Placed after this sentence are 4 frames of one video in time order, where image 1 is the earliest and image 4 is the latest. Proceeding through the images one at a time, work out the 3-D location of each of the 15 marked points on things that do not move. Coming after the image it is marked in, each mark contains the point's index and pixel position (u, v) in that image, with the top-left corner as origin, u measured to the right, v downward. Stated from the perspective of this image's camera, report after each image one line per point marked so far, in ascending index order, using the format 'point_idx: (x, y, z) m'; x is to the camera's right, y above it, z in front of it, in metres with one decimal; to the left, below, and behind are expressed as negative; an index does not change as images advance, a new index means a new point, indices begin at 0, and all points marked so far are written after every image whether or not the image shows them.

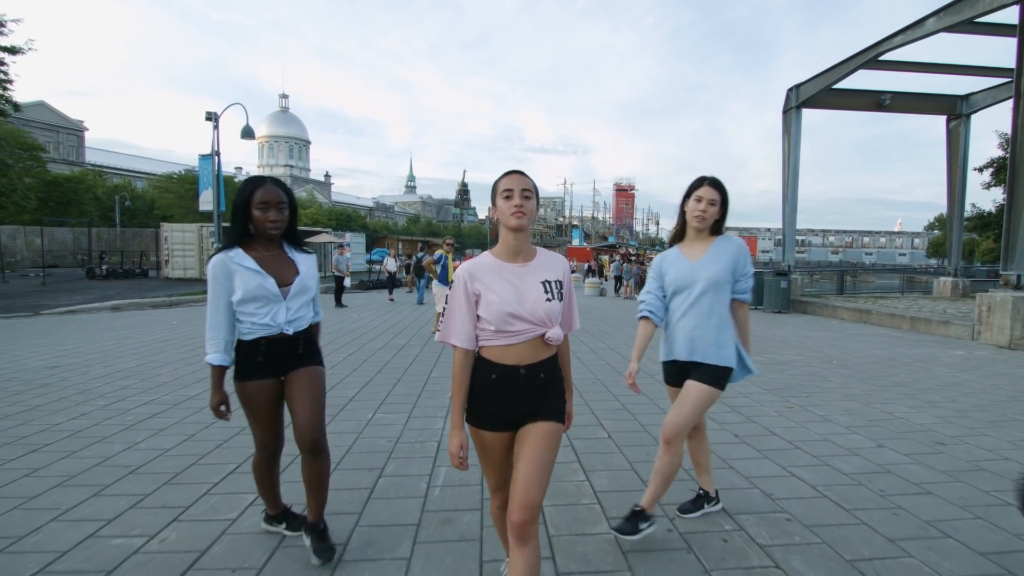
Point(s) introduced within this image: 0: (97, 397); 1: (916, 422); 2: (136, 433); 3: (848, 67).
0: (-4.4, -1.2, +6.3) m
1: (+3.5, -1.2, +5.2) m
2: (-3.1, -1.2, +4.9) m
3: (+8.6, +5.7, +15.2) m
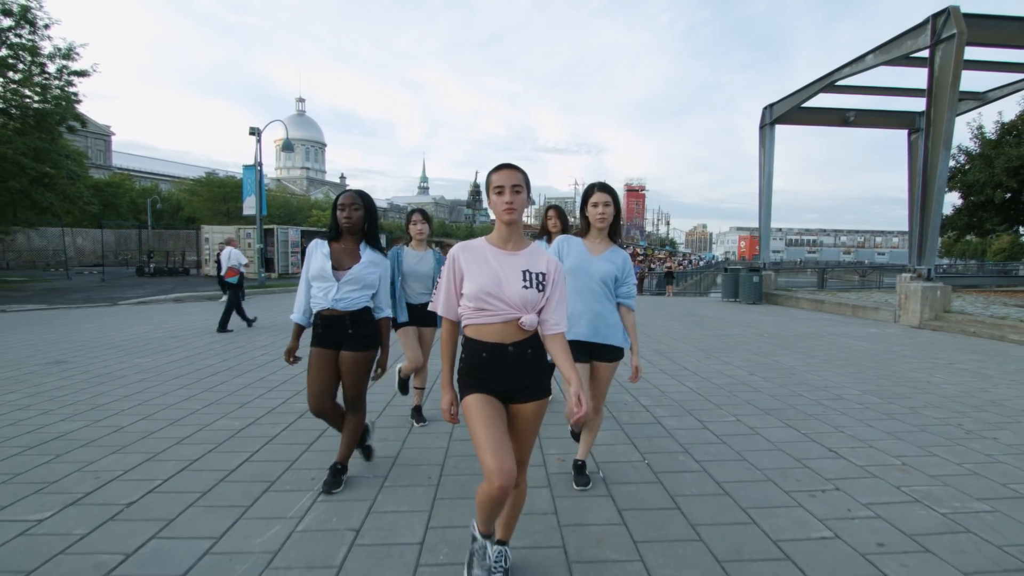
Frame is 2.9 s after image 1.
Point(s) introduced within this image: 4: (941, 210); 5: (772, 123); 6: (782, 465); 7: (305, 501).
0: (-4.3, -1.0, +9.0) m
1: (+3.6, -1.0, +7.7) m
2: (-3.1, -1.0, +7.5) m
3: (+8.8, +5.9, +17.6) m
4: (+8.9, +1.6, +12.4) m
5: (+8.6, +5.5, +19.7) m
6: (+1.8, -1.2, +3.9) m
7: (-1.2, -1.2, +3.4) m
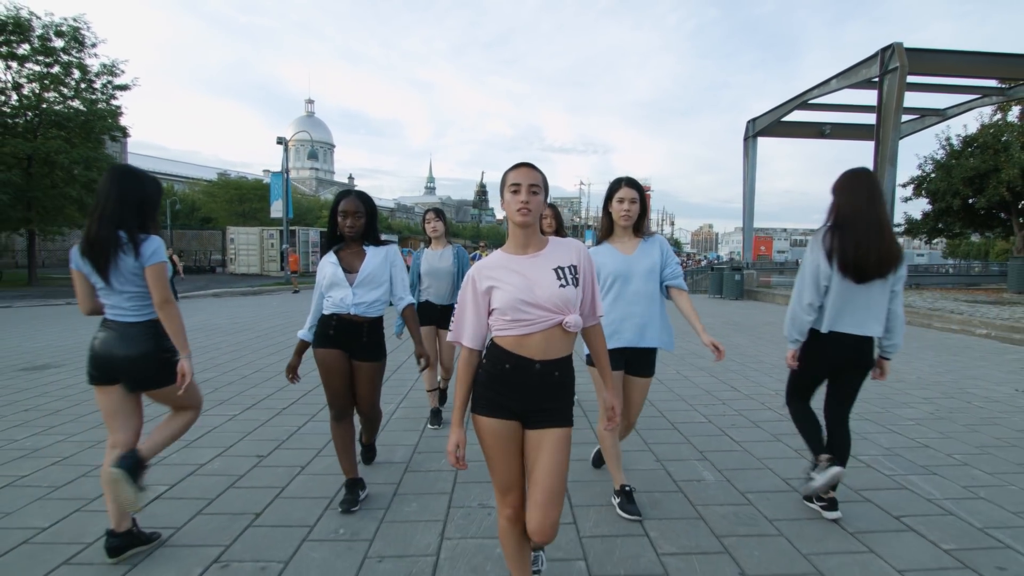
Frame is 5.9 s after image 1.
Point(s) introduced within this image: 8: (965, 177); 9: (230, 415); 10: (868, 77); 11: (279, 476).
0: (-4.2, -0.8, +11.1) m
1: (+3.7, -0.9, +9.8) m
2: (-3.0, -0.9, +9.6) m
3: (+9.1, +5.9, +19.6) m
4: (+9.1, +1.7, +14.4) m
5: (+8.8, +5.6, +21.7) m
6: (+1.8, -1.1, +6.0) m
7: (-1.1, -1.1, +5.6) m
8: (+15.0, +3.7, +19.7) m
9: (-2.5, -1.1, +5.3) m
10: (+9.2, +5.4, +15.4) m
11: (-1.5, -1.2, +3.9) m
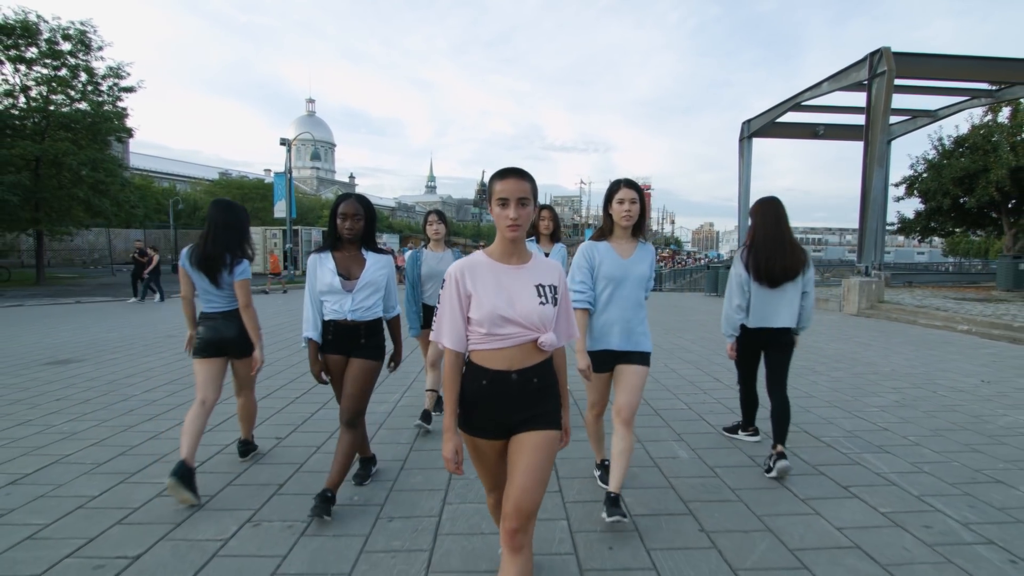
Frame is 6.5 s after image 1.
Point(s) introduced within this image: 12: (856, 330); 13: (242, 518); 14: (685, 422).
0: (-4.3, -0.8, +11.5) m
1: (+3.6, -0.9, +10.2) m
2: (-3.0, -0.9, +10.1) m
3: (+9.0, +6.0, +20.0) m
4: (+9.1, +1.8, +14.8) m
5: (+8.8, +5.6, +22.1) m
6: (+1.8, -1.0, +6.4) m
7: (-1.2, -1.1, +6.0) m
8: (+15.0, +3.8, +20.1) m
9: (-2.6, -1.1, +5.8) m
10: (+9.1, +5.5, +15.8) m
11: (-1.6, -1.2, +4.3) m
12: (+6.7, -0.8, +11.6) m
13: (-1.5, -1.3, +3.3) m
14: (+1.5, -1.1, +5.1) m
